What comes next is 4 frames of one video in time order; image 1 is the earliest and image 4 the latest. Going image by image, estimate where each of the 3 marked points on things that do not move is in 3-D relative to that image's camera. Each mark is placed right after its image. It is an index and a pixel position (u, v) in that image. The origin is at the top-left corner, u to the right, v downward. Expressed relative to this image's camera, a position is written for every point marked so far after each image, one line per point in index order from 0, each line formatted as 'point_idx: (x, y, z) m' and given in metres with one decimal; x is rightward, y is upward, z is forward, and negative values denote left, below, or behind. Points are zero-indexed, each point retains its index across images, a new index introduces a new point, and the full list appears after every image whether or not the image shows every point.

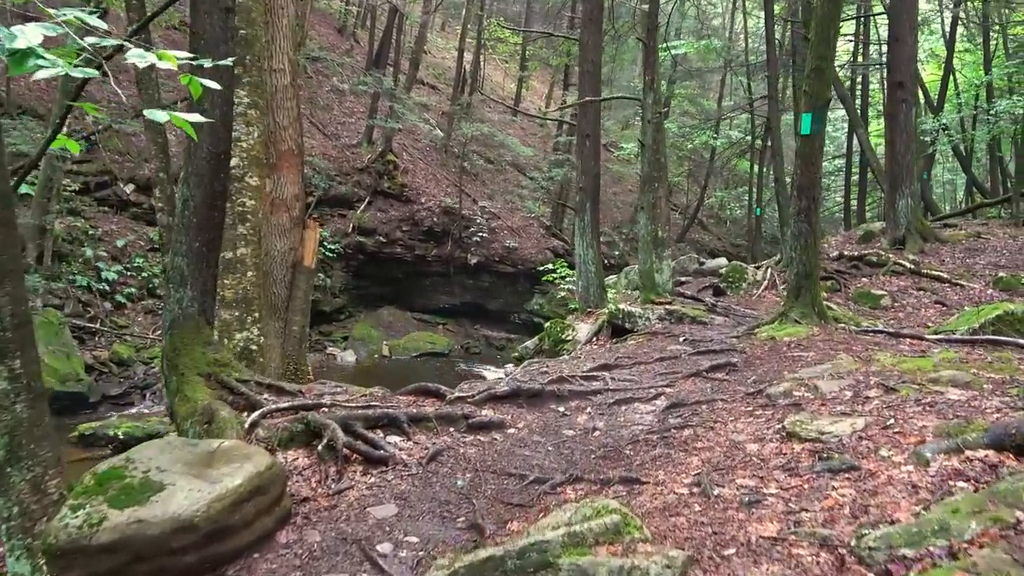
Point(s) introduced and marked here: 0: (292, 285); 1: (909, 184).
0: (-2.5, 0.0, +8.5) m
1: (+7.7, +2.0, +14.4) m
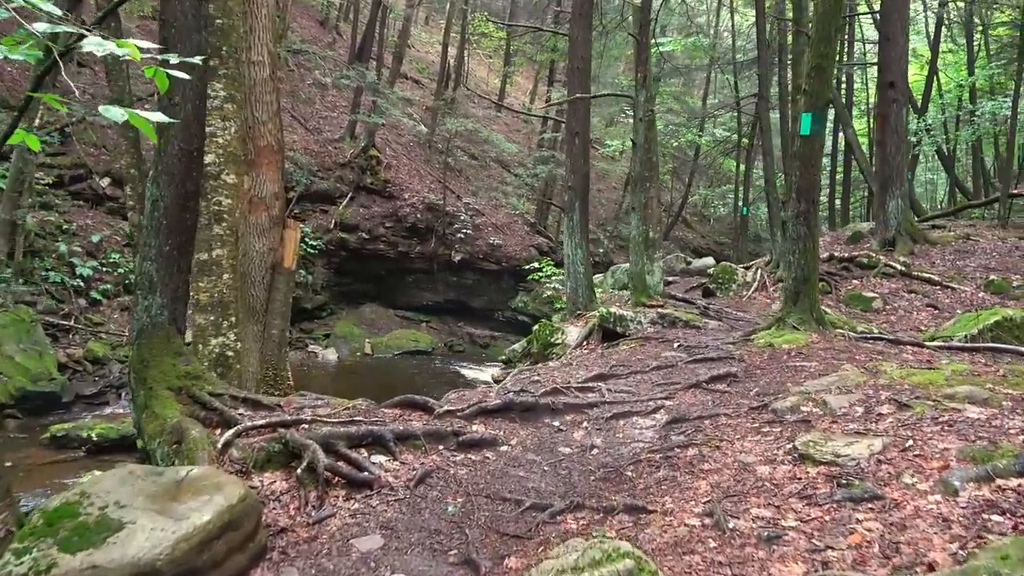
0: (-2.6, 0.0, +8.1) m
1: (+7.4, +2.0, +14.3) m
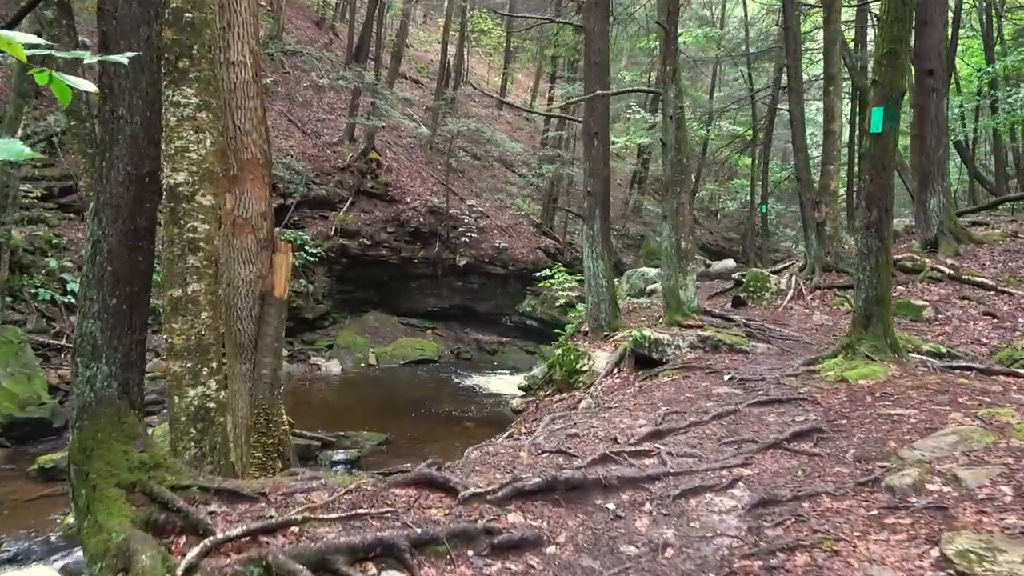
0: (-2.4, -0.3, +7.1) m
1: (+7.6, +1.9, +13.2) m
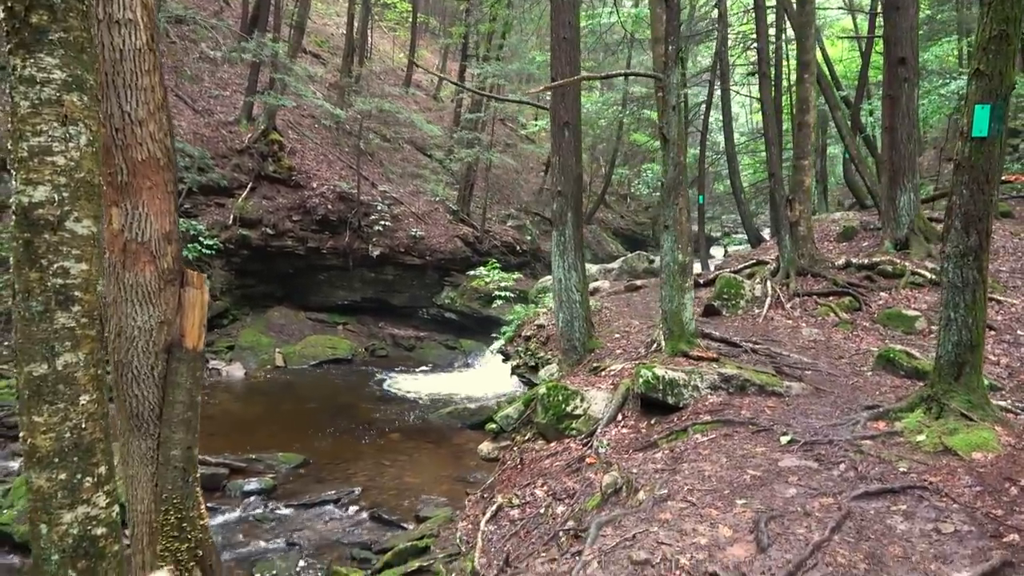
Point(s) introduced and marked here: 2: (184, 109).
0: (-2.4, -0.6, +5.1) m
1: (+6.7, +1.9, +12.5) m
2: (-8.2, +4.5, +18.8) m
